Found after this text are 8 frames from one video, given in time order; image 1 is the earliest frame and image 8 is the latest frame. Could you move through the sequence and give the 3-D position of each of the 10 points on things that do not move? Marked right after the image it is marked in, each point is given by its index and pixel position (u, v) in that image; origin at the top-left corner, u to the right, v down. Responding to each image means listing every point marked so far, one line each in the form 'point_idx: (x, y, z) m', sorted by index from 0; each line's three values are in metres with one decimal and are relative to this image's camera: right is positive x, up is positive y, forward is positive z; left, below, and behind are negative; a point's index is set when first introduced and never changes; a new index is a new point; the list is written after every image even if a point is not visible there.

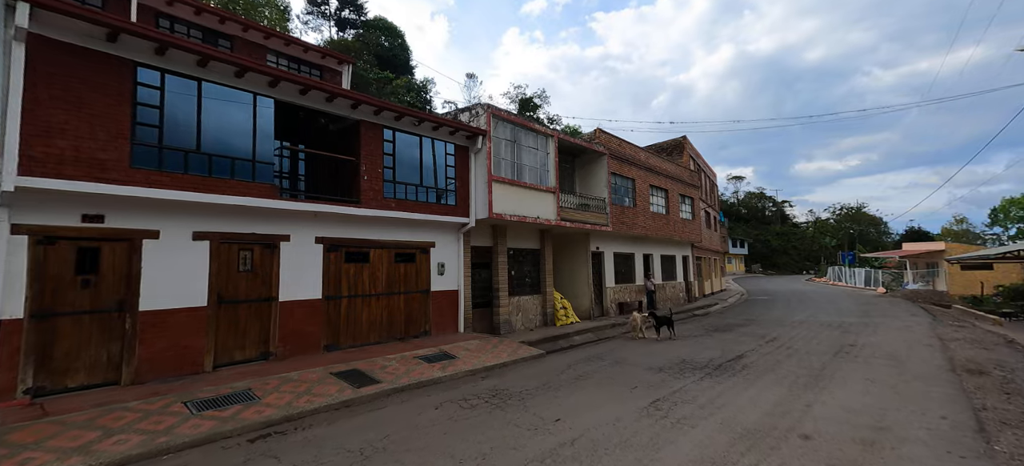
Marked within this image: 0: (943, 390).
0: (+5.5, -2.0, +5.6) m
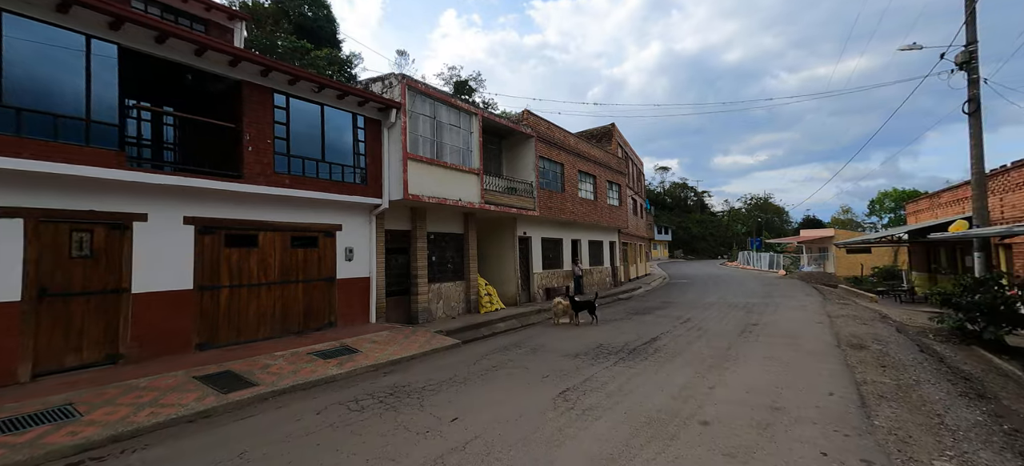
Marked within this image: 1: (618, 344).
0: (+4.4, -1.8, +6.0) m
1: (+1.7, -1.8, +7.1) m
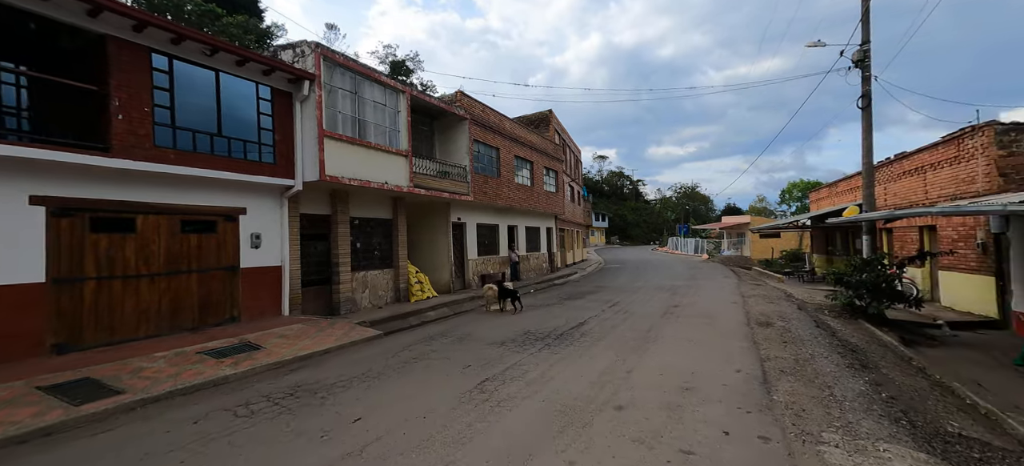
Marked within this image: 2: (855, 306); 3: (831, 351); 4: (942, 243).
0: (+3.3, -1.6, +6.4) m
1: (+0.6, -1.6, +7.1) m
2: (+8.0, -1.7, +10.2) m
3: (+4.6, -1.7, +6.4) m
4: (+11.5, -0.2, +11.8) m
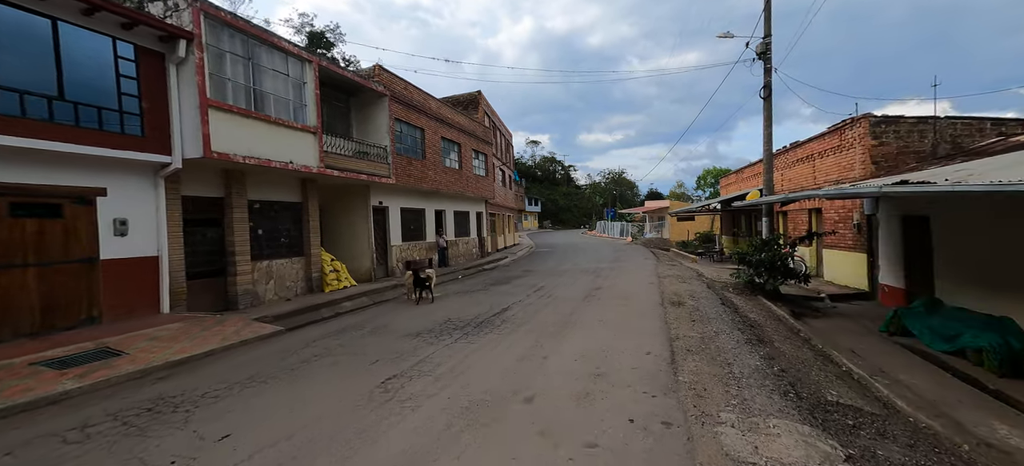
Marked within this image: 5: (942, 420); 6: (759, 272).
0: (+2.2, -1.4, +6.7) m
1: (-0.7, -1.3, +6.9) m
2: (+6.2, -1.3, +11.1) m
3: (+3.4, -1.5, +6.8) m
4: (+9.4, +0.3, +13.1) m
5: (+4.3, -1.9, +4.4) m
6: (+6.1, -1.0, +10.9) m
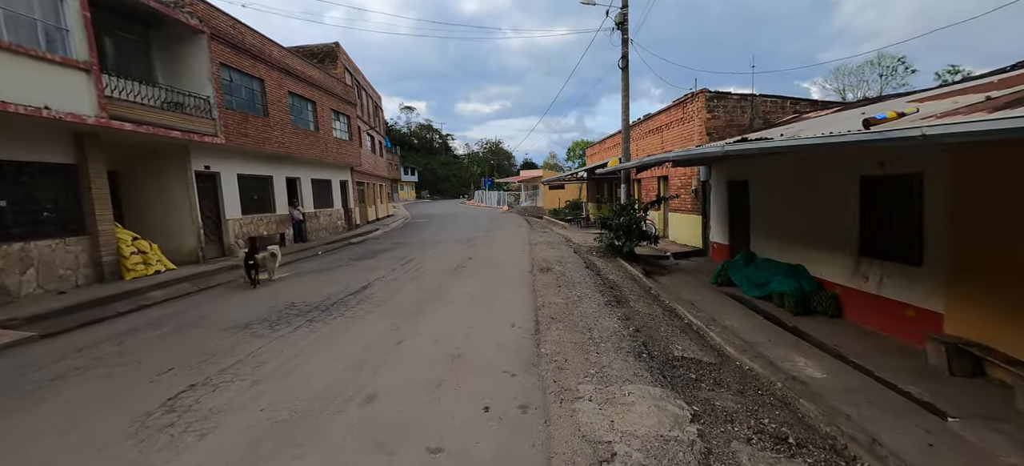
0: (+0.1, -0.9, +6.5) m
1: (-2.7, -0.9, +6.0) m
2: (+2.8, -0.4, +11.9) m
3: (+1.3, -0.9, +7.0) m
4: (+5.3, +1.4, +14.6) m
5: (+2.8, -1.5, +5.0) m
6: (+2.8, -0.1, +11.6) m
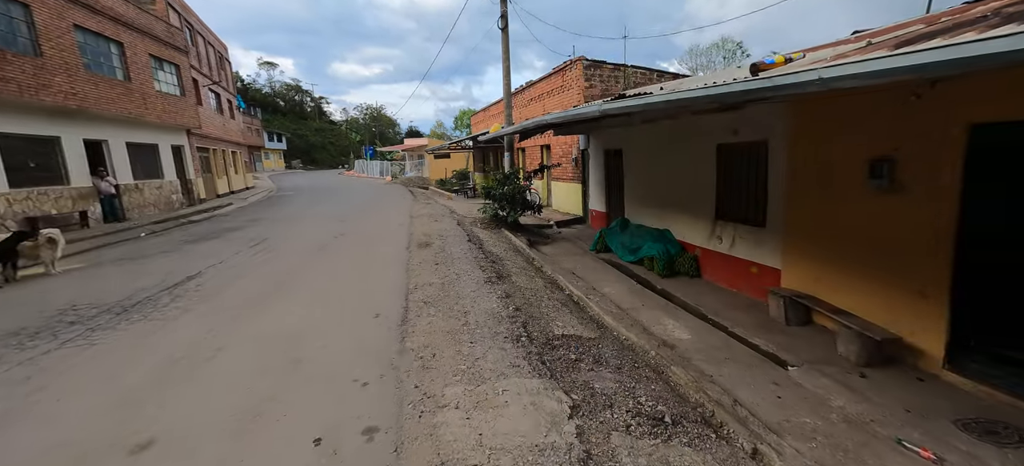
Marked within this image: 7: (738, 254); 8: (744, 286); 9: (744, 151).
0: (-1.6, -0.5, +5.8) m
1: (-4.2, -0.7, +4.6) m
2: (-0.4, +0.4, +11.6) m
3: (-0.6, -0.5, +6.6) m
4: (+1.4, +2.5, +14.7) m
5: (+1.4, -1.1, +5.1) m
6: (-0.3, +0.7, +11.4) m
7: (+3.5, -0.3, +6.7) m
8: (+3.5, -0.8, +6.7) m
9: (+3.5, +1.2, +6.5) m
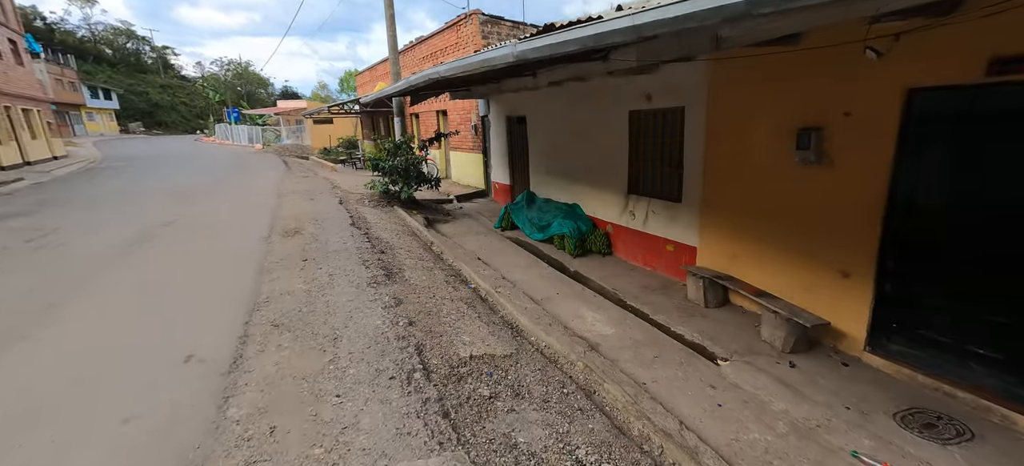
0: (-2.7, -0.4, +4.3) m
1: (-5.0, -0.8, +2.6) m
2: (-2.8, +0.9, +10.2) m
3: (-1.9, -0.3, +5.3) m
4: (-1.9, +3.3, +13.4) m
5: (+0.4, -0.9, +4.3) m
6: (-2.7, +1.2, +9.9) m
7: (+2.0, 0.0, +6.3) m
8: (+2.1, -0.5, +6.3) m
9: (+2.0, +1.6, +6.0) m
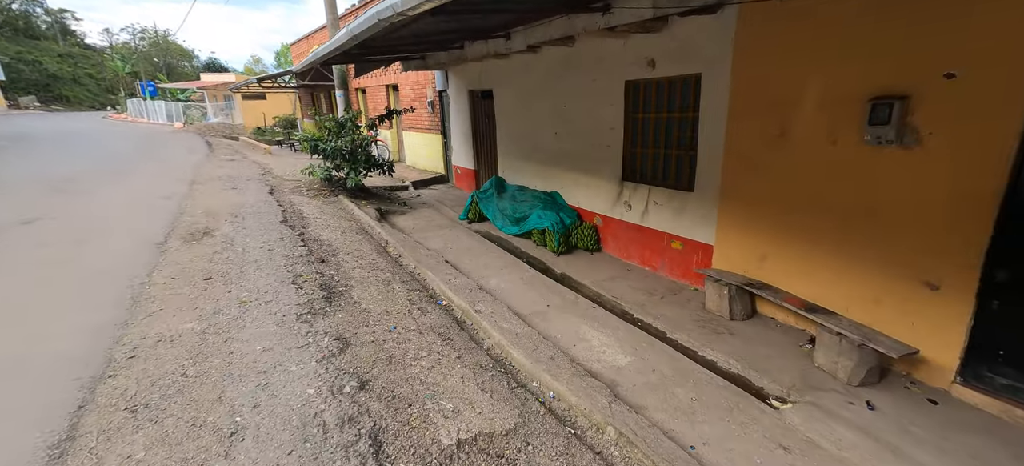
0: (-2.8, -0.5, +2.9) m
1: (-4.8, -1.0, +0.9) m
2: (-3.5, +1.0, +8.6) m
3: (-2.0, -0.4, +3.9) m
4: (-2.9, +3.5, +11.9) m
5: (+0.3, -1.0, +3.2) m
6: (-3.4, +1.3, +8.4) m
7: (+1.7, +0.1, +5.4) m
8: (+1.8, -0.4, +5.4) m
9: (+1.7, +1.6, +5.0) m
